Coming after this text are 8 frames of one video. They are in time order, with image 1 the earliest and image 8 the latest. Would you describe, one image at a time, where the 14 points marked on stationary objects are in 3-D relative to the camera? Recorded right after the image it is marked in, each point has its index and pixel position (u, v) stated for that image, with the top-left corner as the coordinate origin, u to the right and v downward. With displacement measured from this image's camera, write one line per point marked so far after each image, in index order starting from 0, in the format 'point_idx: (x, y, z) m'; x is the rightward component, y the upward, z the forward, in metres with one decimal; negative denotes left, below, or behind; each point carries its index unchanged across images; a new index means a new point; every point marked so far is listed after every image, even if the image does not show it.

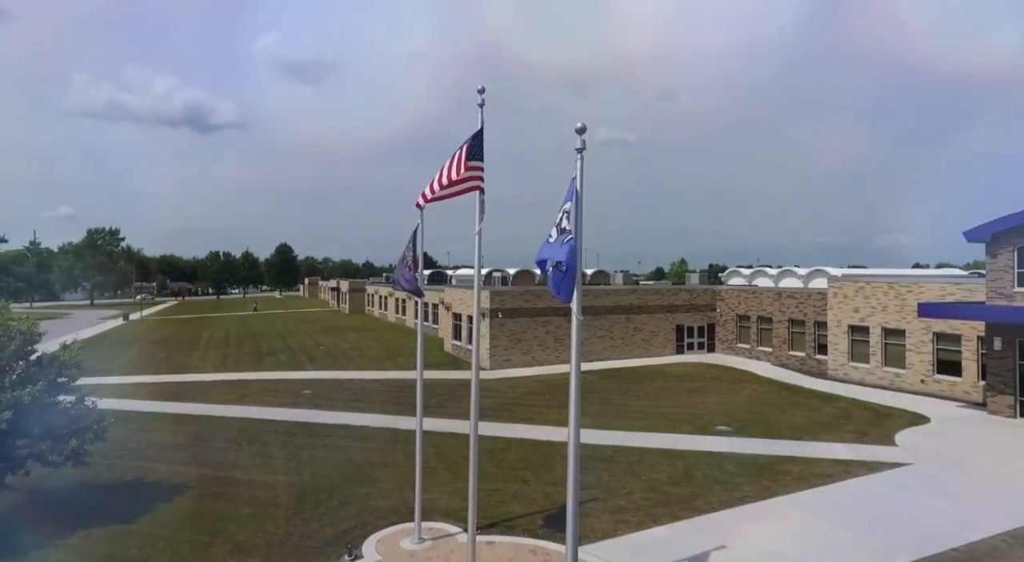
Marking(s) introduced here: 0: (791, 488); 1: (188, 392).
0: (+6.0, -4.3, +14.0) m
1: (-9.8, -3.3, +19.3) m
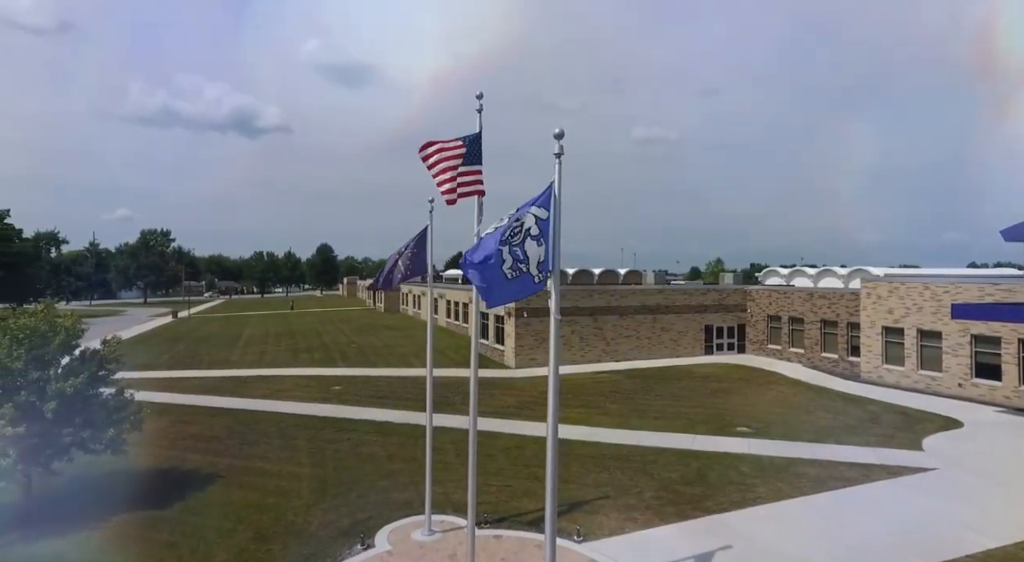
0: (+6.3, -4.3, +13.9) m
1: (-9.1, -3.3, +20.3) m
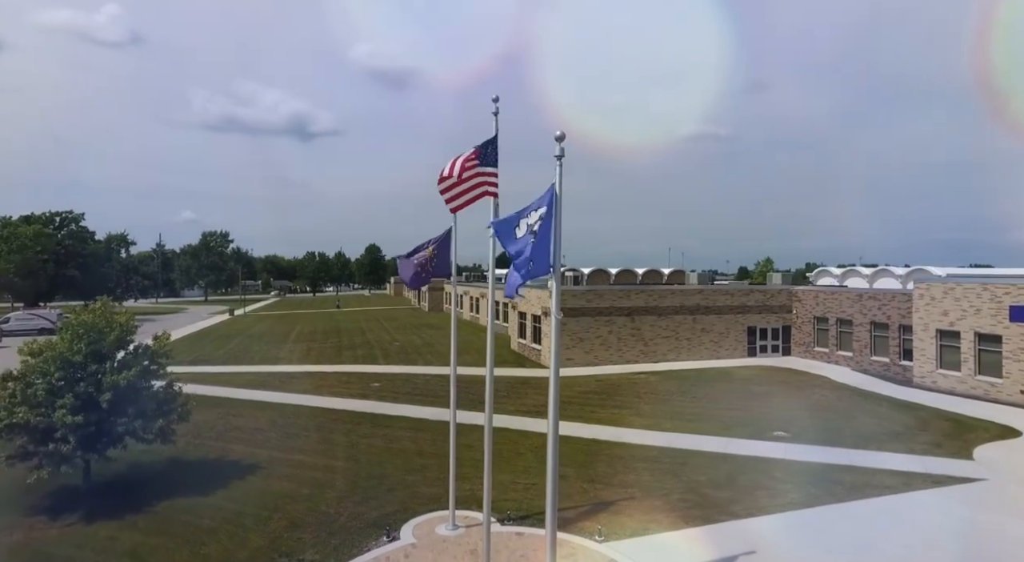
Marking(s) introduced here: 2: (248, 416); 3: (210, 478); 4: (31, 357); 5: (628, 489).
0: (+6.8, -4.4, +13.5) m
1: (-8.0, -3.3, +21.3) m
2: (-7.4, -3.8, +18.3) m
3: (-6.8, -4.4, +14.7) m
4: (-9.8, -1.5, +13.3) m
5: (+2.5, -4.5, +14.1) m
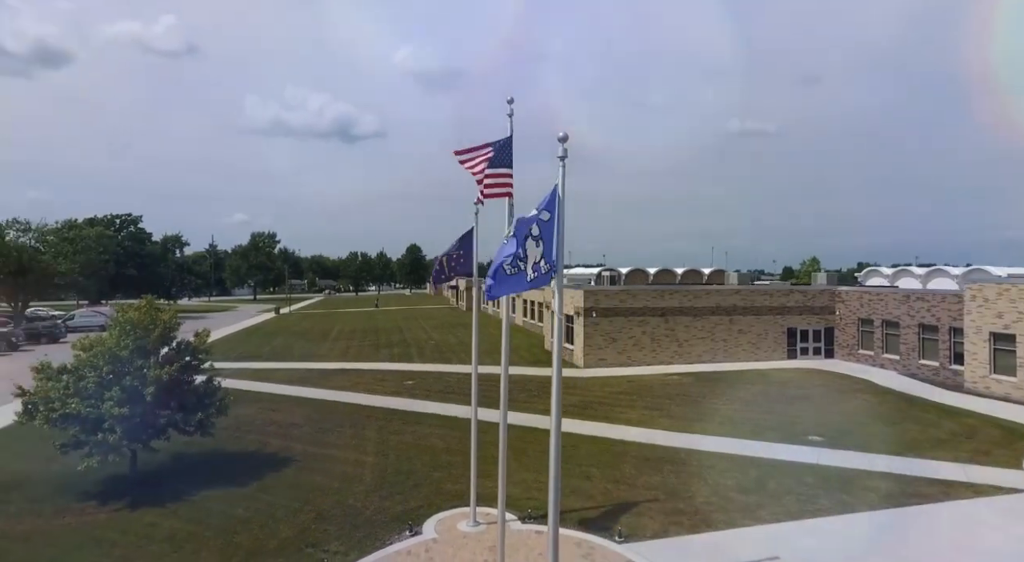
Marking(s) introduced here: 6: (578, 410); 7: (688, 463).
0: (+7.3, -4.4, +13.1) m
1: (-6.9, -3.3, +21.9) m
2: (-6.5, -3.8, +19.0) m
3: (-6.2, -4.4, +15.3) m
4: (-9.3, -1.5, +14.1) m
5: (+3.0, -4.5, +14.0) m
6: (+1.9, -3.7, +18.7) m
7: (+4.1, -4.2, +15.3) m
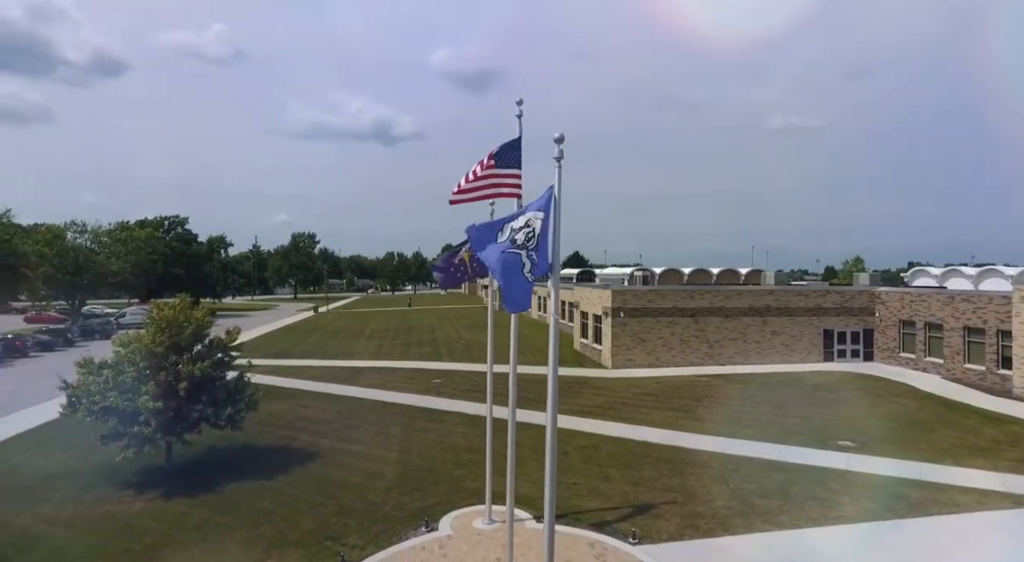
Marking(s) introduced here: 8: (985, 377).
0: (+7.6, -4.4, +12.7) m
1: (-6.0, -3.3, +22.4) m
2: (-5.8, -3.8, +19.4) m
3: (-5.7, -4.4, +15.7) m
4: (-8.9, -1.5, +14.8) m
5: (+3.4, -4.5, +13.8) m
6: (+2.6, -3.7, +18.7) m
7: (+4.6, -4.2, +15.1) m
8: (+15.3, -3.1, +21.3) m
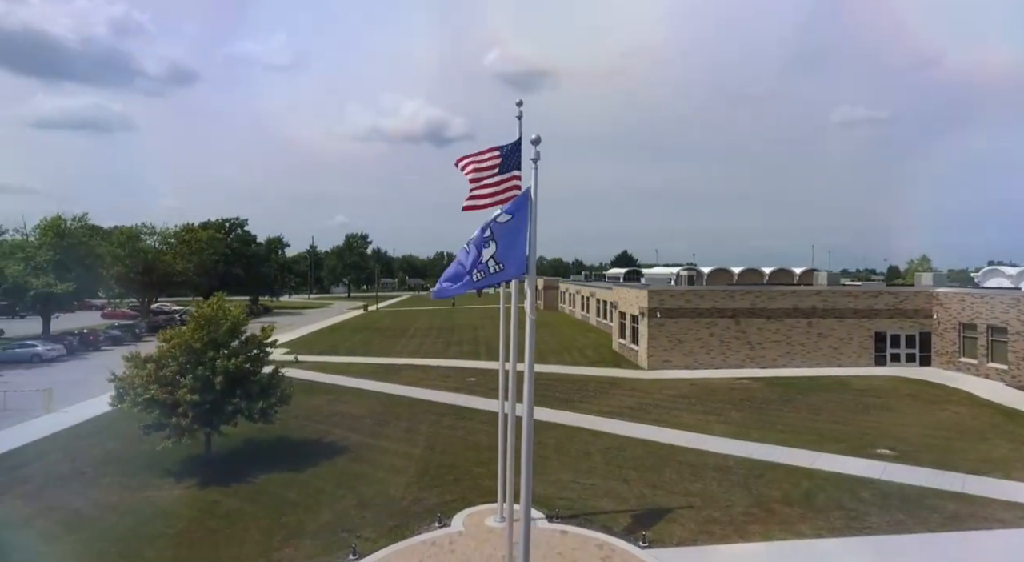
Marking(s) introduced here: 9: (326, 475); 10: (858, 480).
0: (+7.8, -4.4, +12.0) m
1: (-4.8, -3.3, +23.0) m
2: (-4.9, -3.7, +20.0) m
3: (-5.2, -4.4, +16.3) m
4: (-8.4, -1.5, +15.8) m
5: (+3.7, -4.5, +13.5) m
6: (+3.4, -3.7, +18.4) m
7: (+5.0, -4.2, +14.6) m
8: (+16.3, -3.1, +19.7) m
9: (-4.3, -4.5, +15.4) m
10: (+7.3, -4.2, +13.8) m
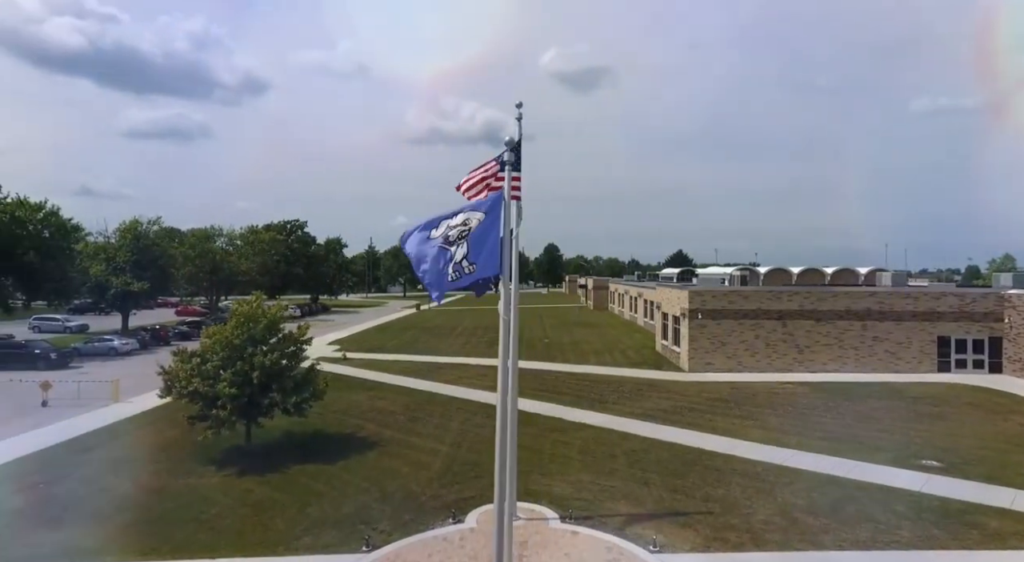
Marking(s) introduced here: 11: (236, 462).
0: (+7.9, -4.4, +11.1) m
1: (-3.4, -3.2, +23.5) m
2: (-3.8, -3.7, +20.5) m
3: (-4.5, -4.4, +16.9) m
4: (-7.8, -1.5, +16.7) m
5: (+4.0, -4.5, +13.1) m
6: (+4.2, -3.7, +18.0) m
7: (+5.4, -4.2, +14.1) m
8: (+17.2, -3.1, +17.9) m
9: (-3.8, -4.5, +15.8) m
10: (+7.6, -4.2, +13.0) m
11: (-6.9, -4.5, +16.4) m
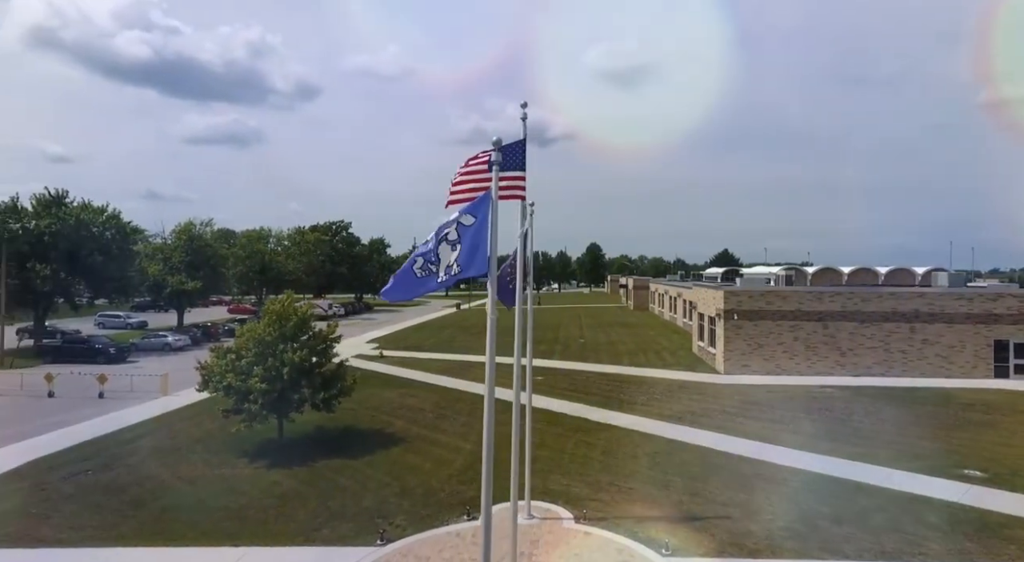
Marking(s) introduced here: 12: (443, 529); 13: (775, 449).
0: (+8.0, -4.4, +10.4) m
1: (-2.2, -3.2, +23.7) m
2: (-2.9, -3.7, +20.8) m
3: (-3.9, -4.3, +17.2) m
4: (-7.1, -1.4, +17.3) m
5: (+4.3, -4.4, +12.7) m
6: (+4.9, -3.7, +17.6) m
7: (+5.8, -4.2, +13.6) m
8: (+17.9, -3.1, +16.4) m
9: (-3.3, -4.5, +16.1) m
10: (+7.9, -4.2, +12.3) m
11: (-6.3, -4.5, +16.9) m
12: (-1.3, -4.8, +12.7) m
13: (+6.2, -3.9, +15.3) m
